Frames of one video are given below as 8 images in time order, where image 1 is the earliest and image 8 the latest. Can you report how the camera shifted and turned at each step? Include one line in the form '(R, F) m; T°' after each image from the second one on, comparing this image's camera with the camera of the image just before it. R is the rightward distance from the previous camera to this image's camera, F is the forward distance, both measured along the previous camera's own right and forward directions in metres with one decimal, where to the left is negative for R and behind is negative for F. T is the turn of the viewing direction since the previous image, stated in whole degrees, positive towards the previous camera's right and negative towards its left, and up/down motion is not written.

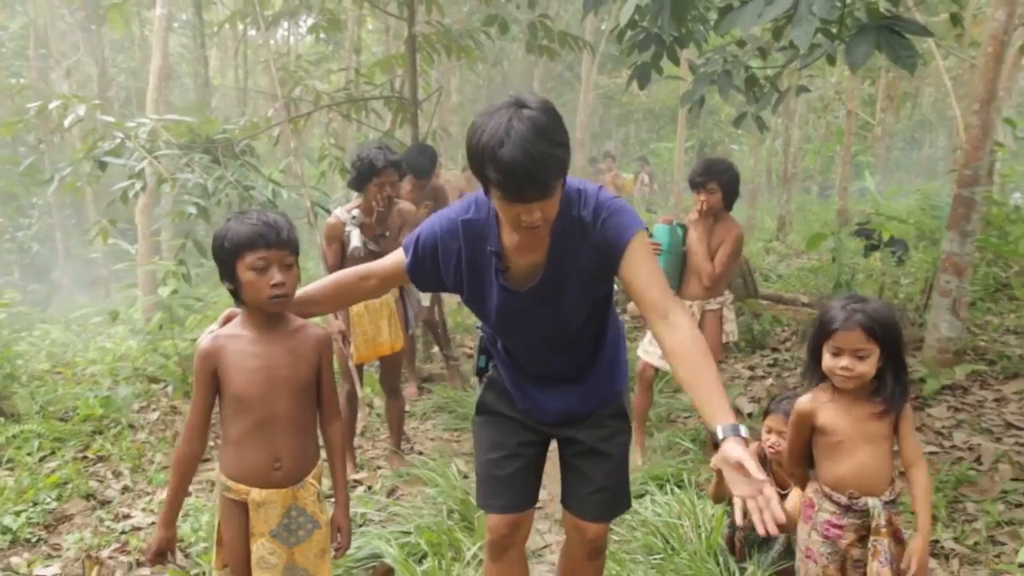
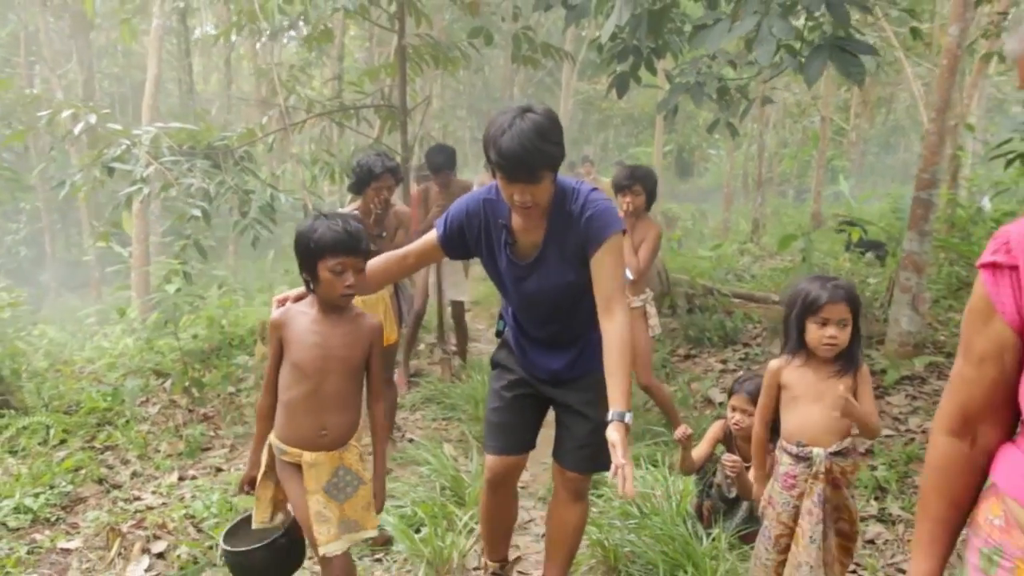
(0.0, -0.3) m; +1°
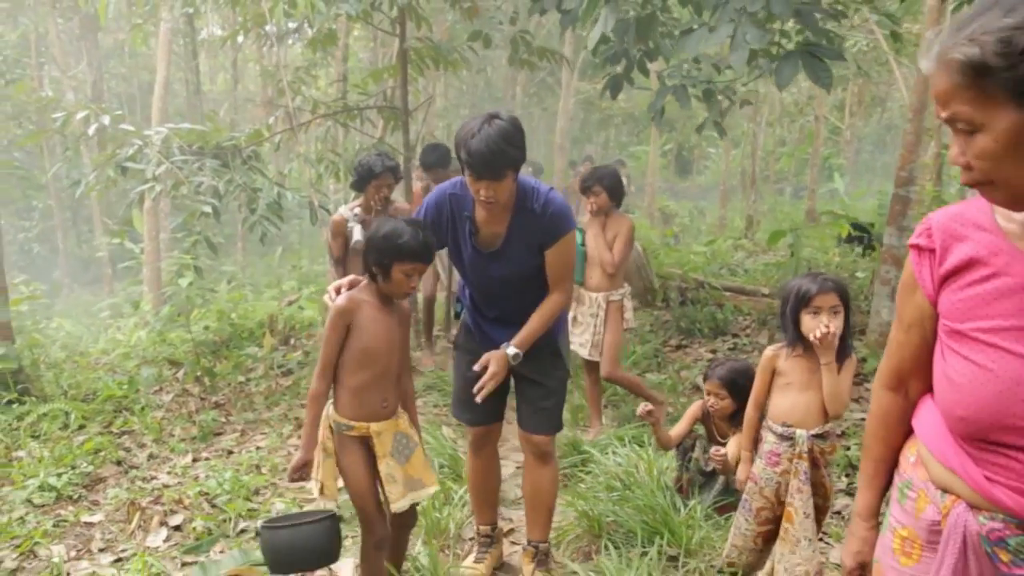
(0.0, -0.2) m; 0°
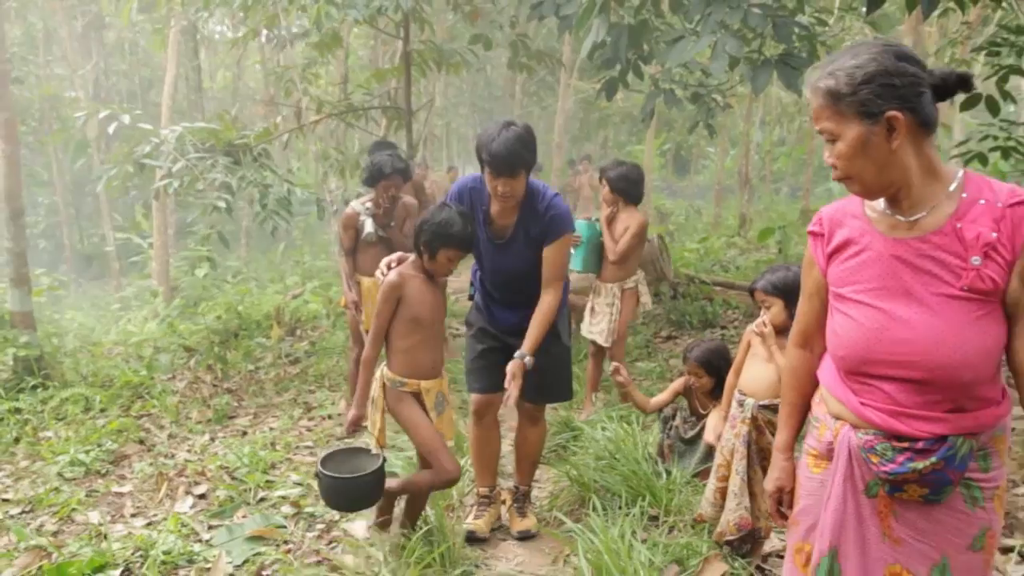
(0.0, -0.3) m; 0°
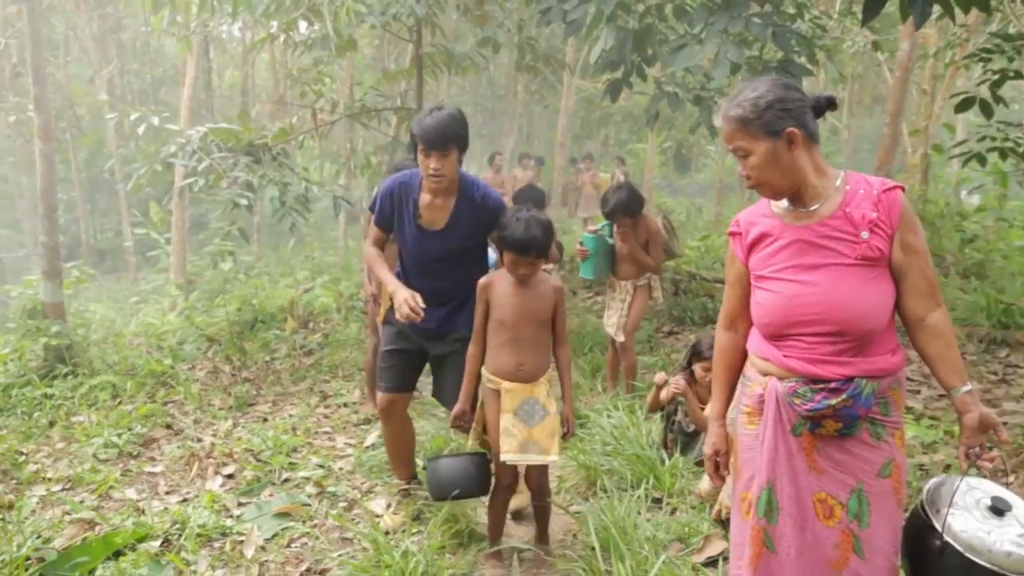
(0.0, -0.2) m; 0°
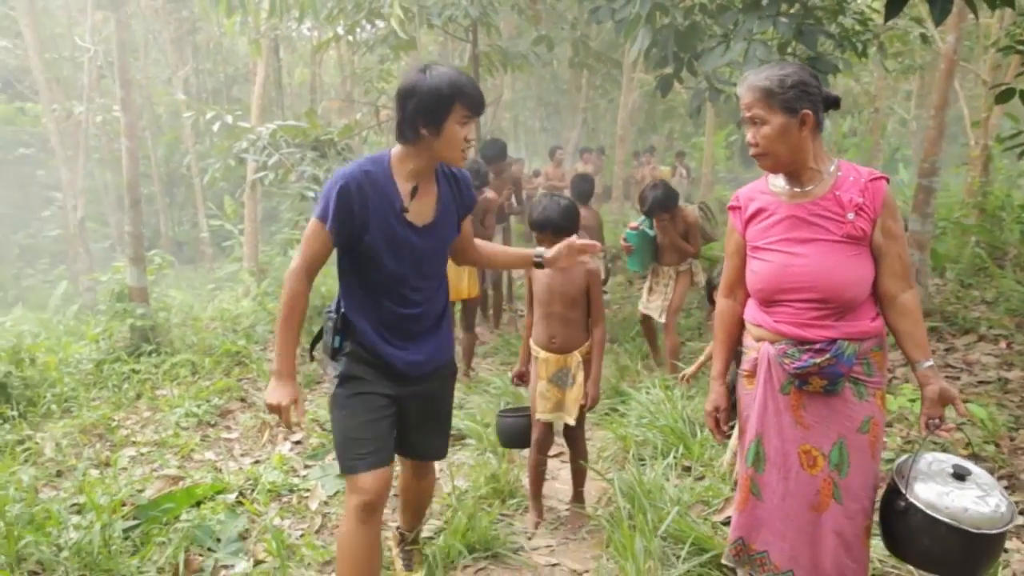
(+0.1, -0.3) m; -4°
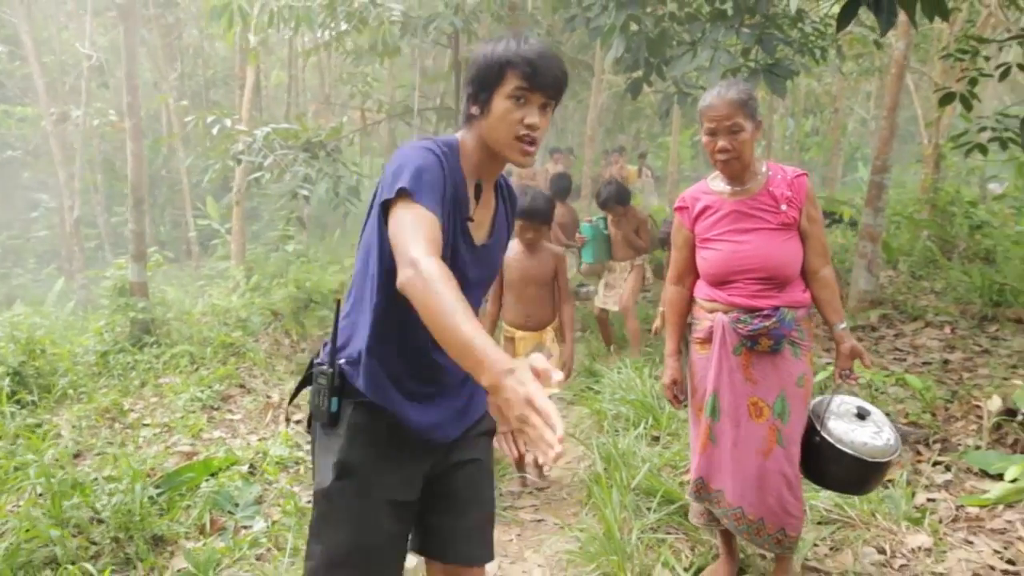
(-0.1, -0.4) m; +2°
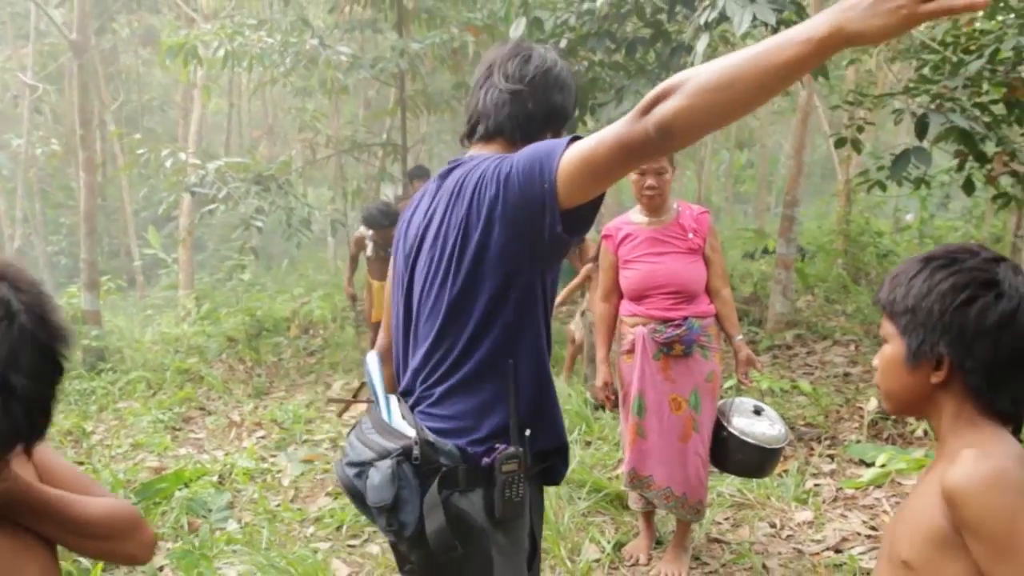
(0.0, -0.5) m; +4°
